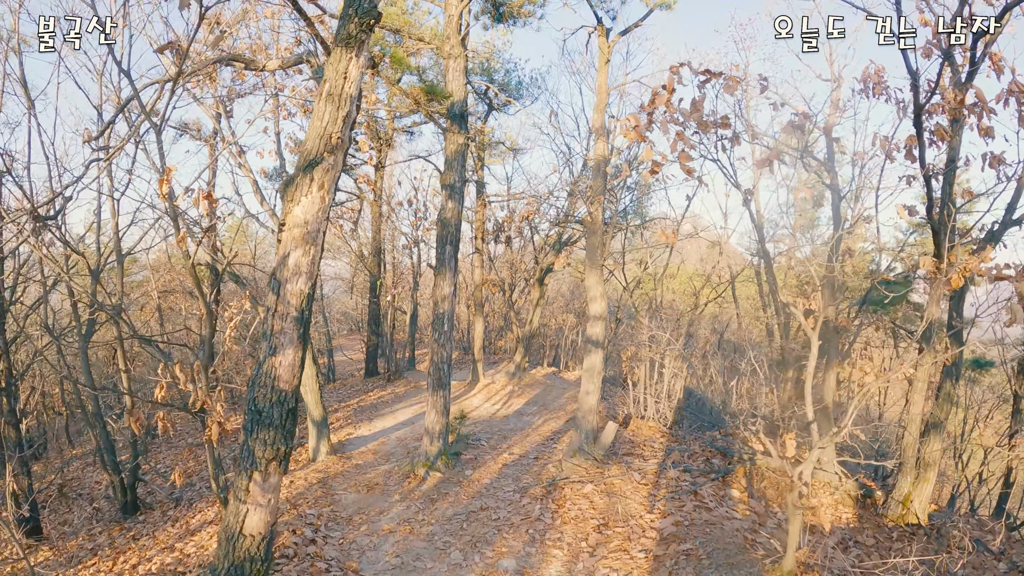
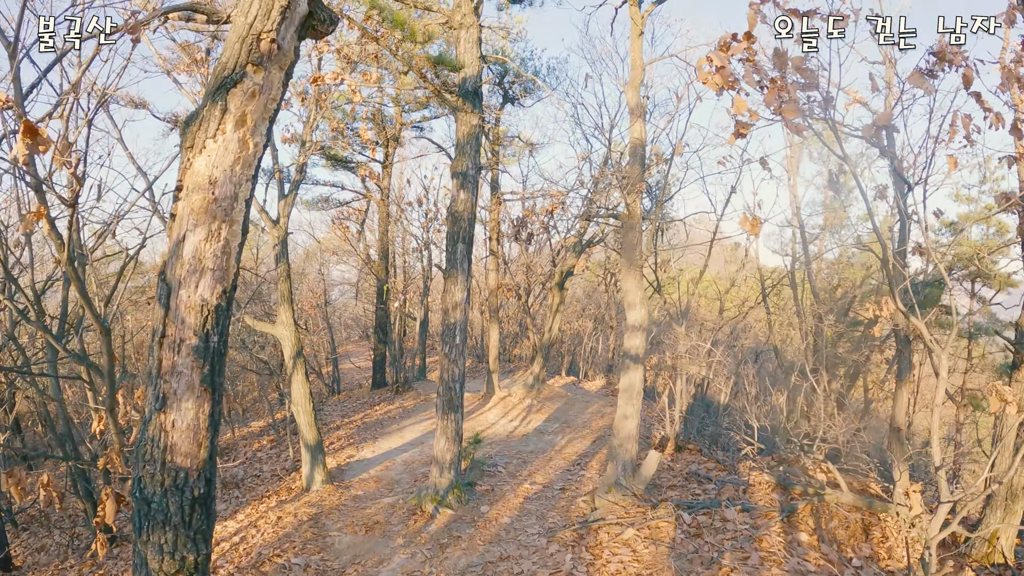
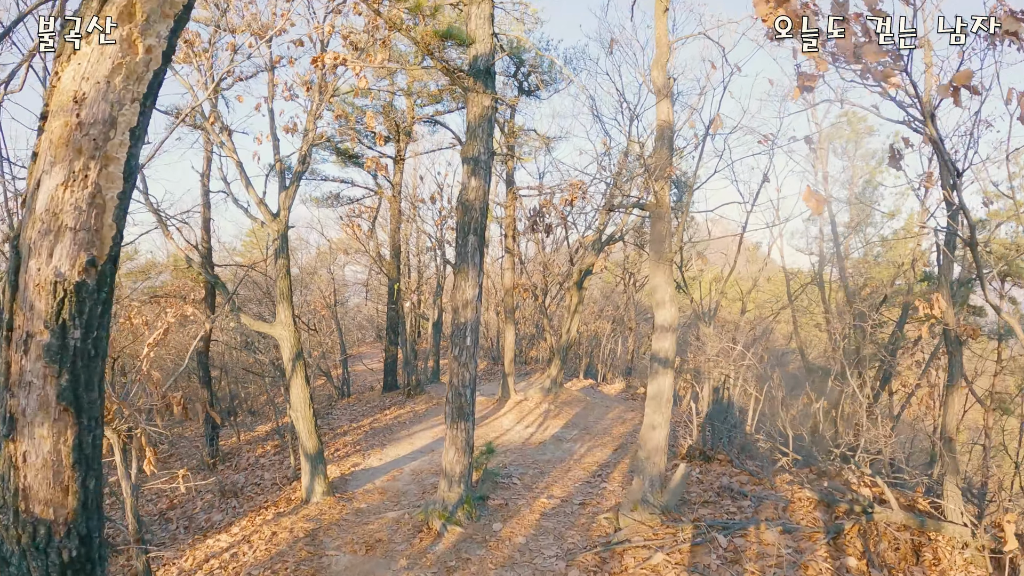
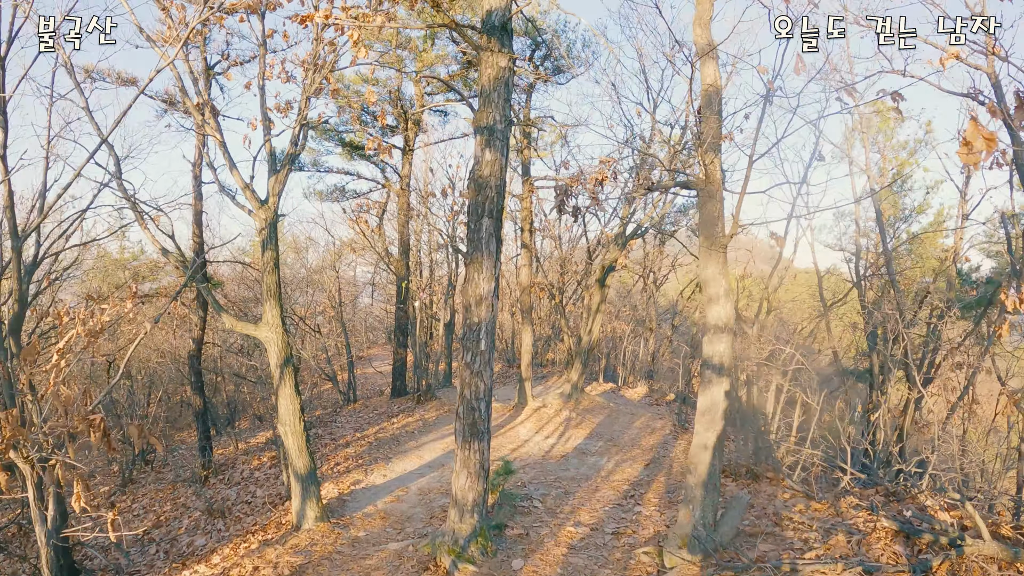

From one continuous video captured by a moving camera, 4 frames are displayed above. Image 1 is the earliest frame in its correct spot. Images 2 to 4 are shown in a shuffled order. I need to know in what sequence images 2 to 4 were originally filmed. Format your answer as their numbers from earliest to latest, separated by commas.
2, 3, 4
